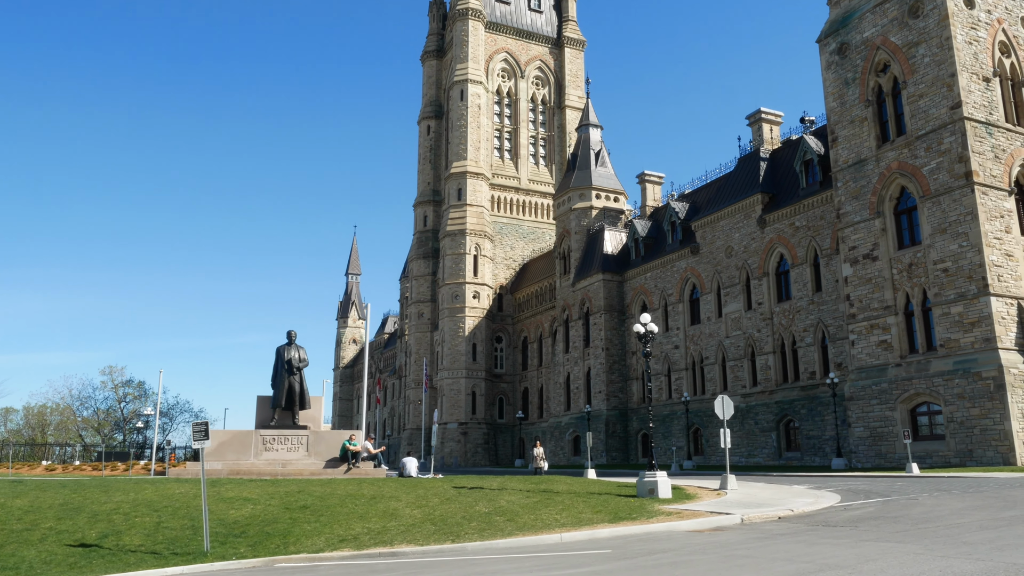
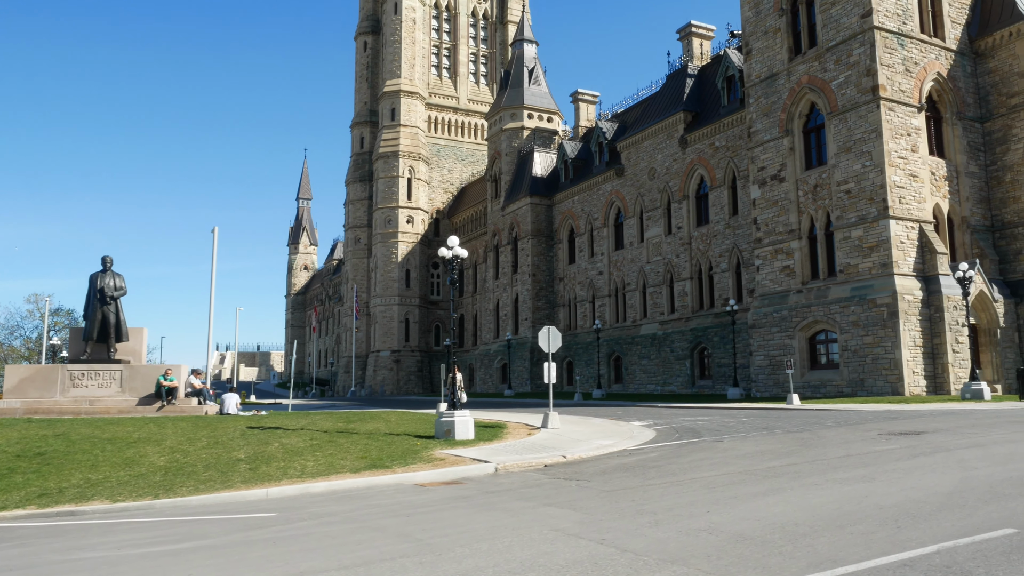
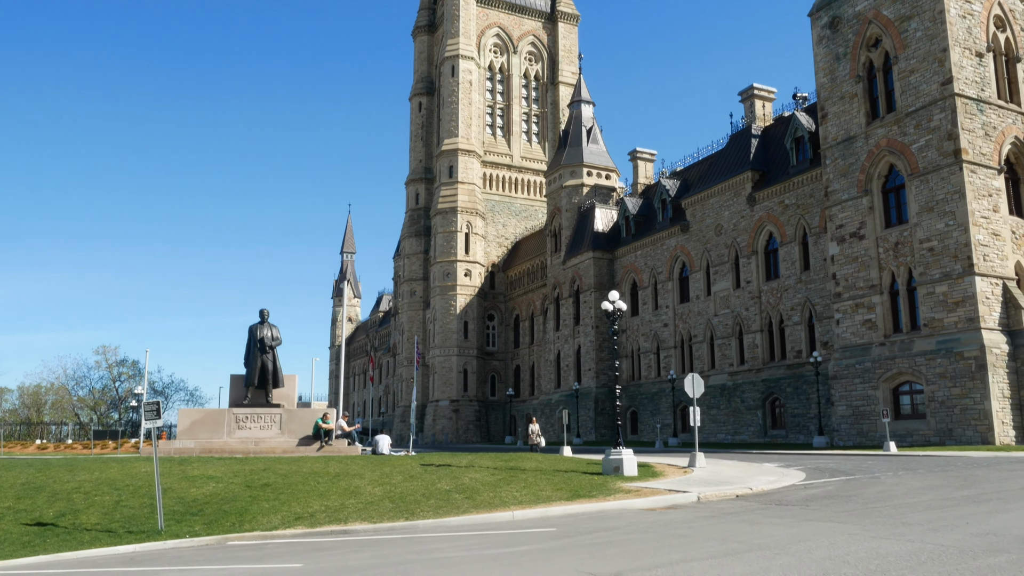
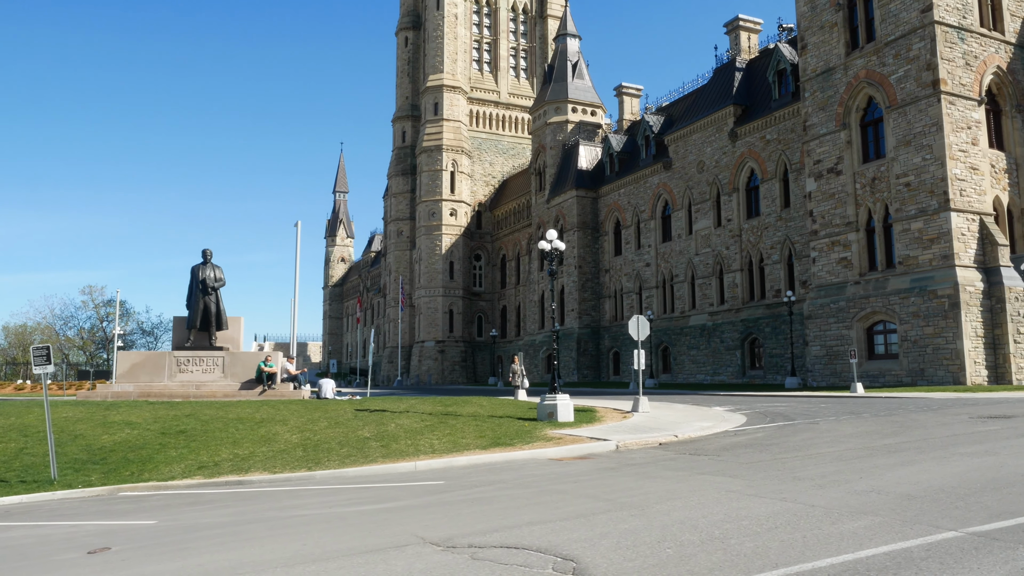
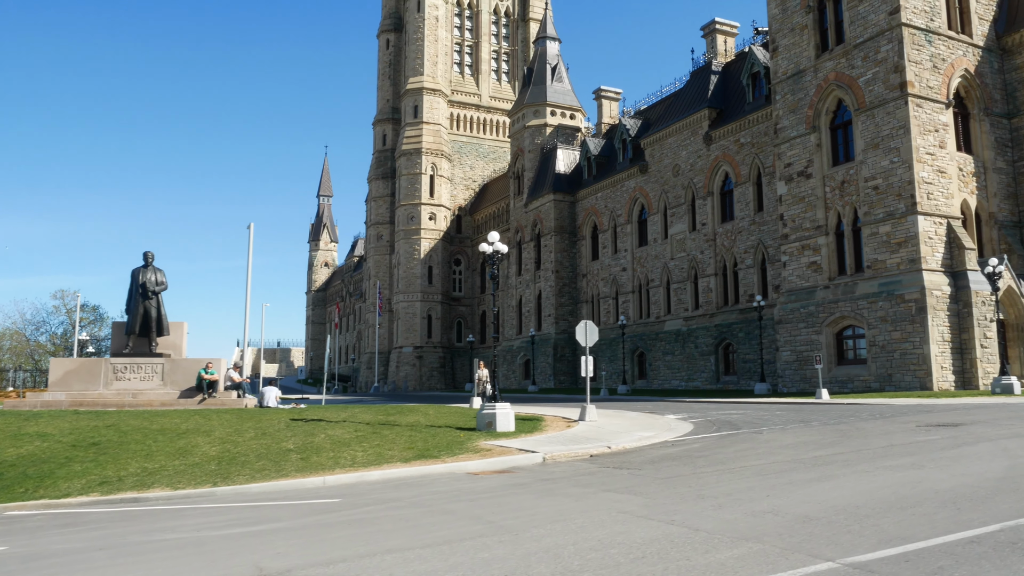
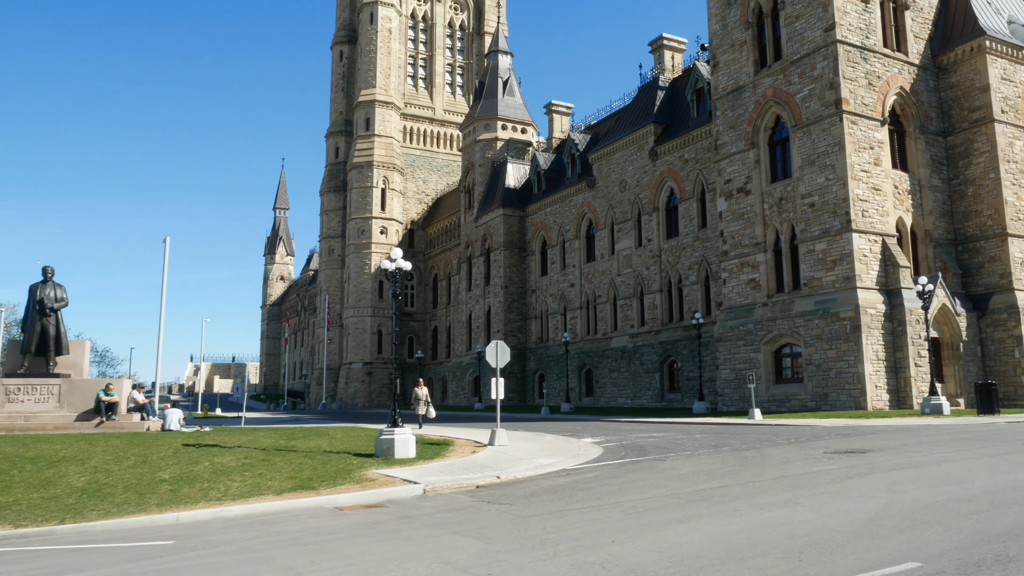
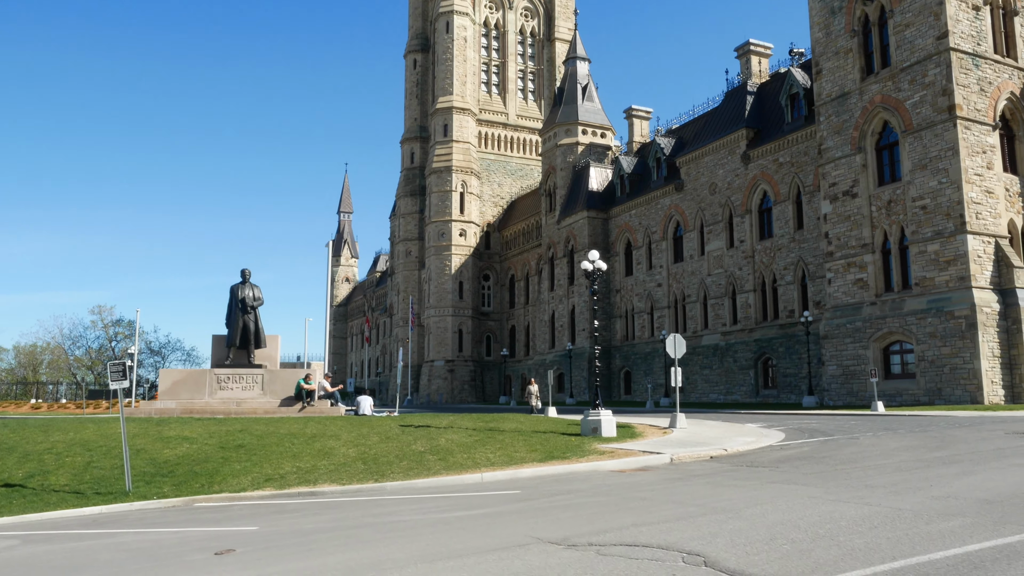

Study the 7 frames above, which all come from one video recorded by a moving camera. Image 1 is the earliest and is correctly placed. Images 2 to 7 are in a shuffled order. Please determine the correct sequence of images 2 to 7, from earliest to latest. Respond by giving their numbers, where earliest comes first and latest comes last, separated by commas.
3, 7, 4, 5, 2, 6
